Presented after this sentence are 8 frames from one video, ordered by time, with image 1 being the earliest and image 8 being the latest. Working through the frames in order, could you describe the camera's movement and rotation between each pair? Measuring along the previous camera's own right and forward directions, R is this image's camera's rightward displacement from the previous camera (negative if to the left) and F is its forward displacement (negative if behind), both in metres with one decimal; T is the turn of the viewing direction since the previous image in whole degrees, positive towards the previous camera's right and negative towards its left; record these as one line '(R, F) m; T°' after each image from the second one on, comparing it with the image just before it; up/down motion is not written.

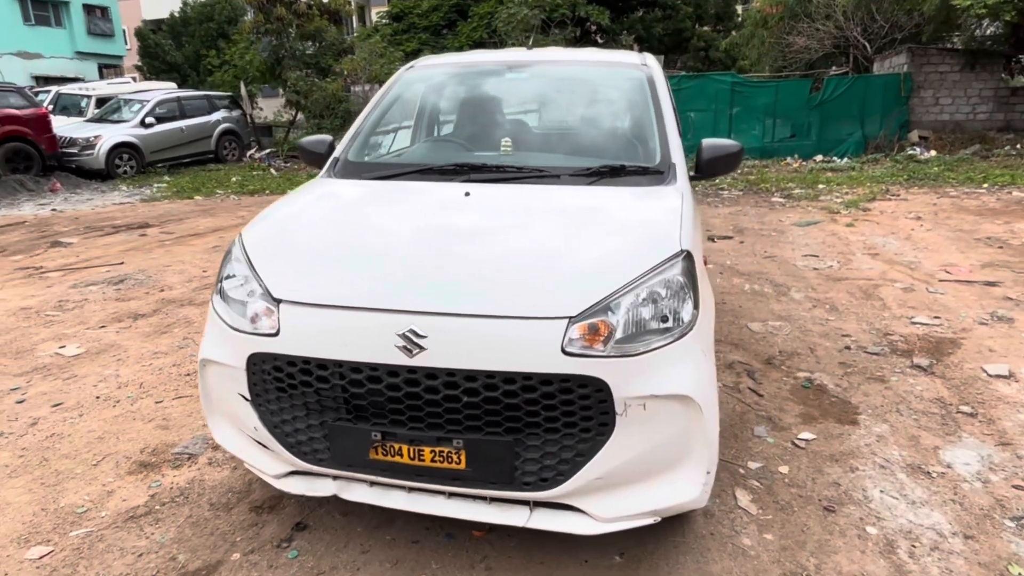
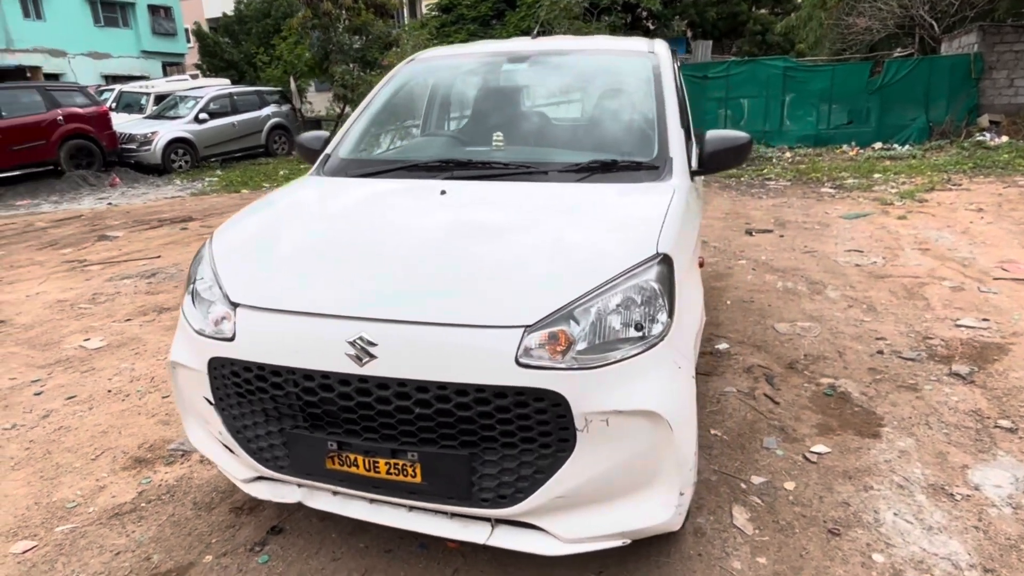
(+0.3, +0.1) m; -5°
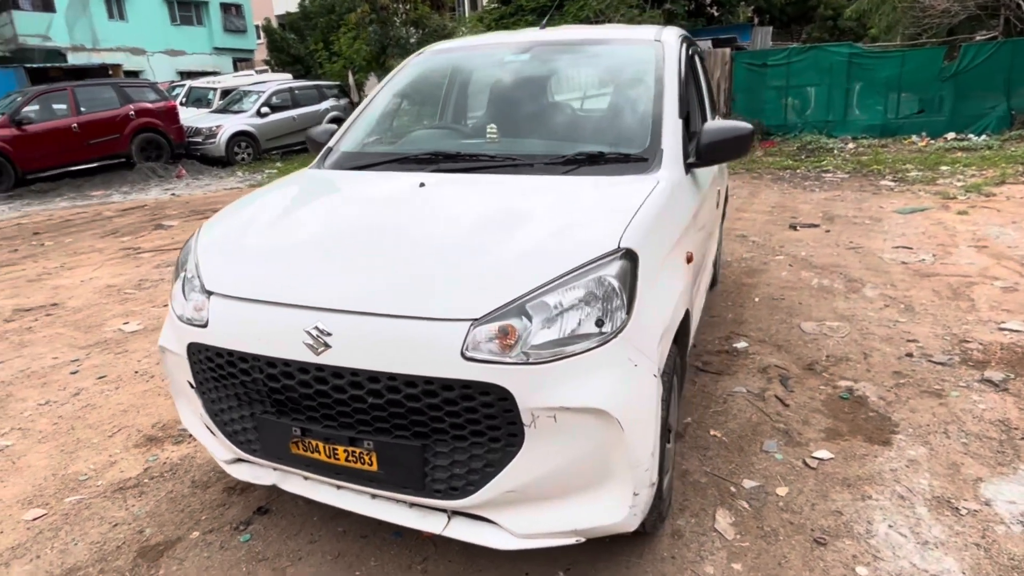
(+0.3, 0.0) m; -5°
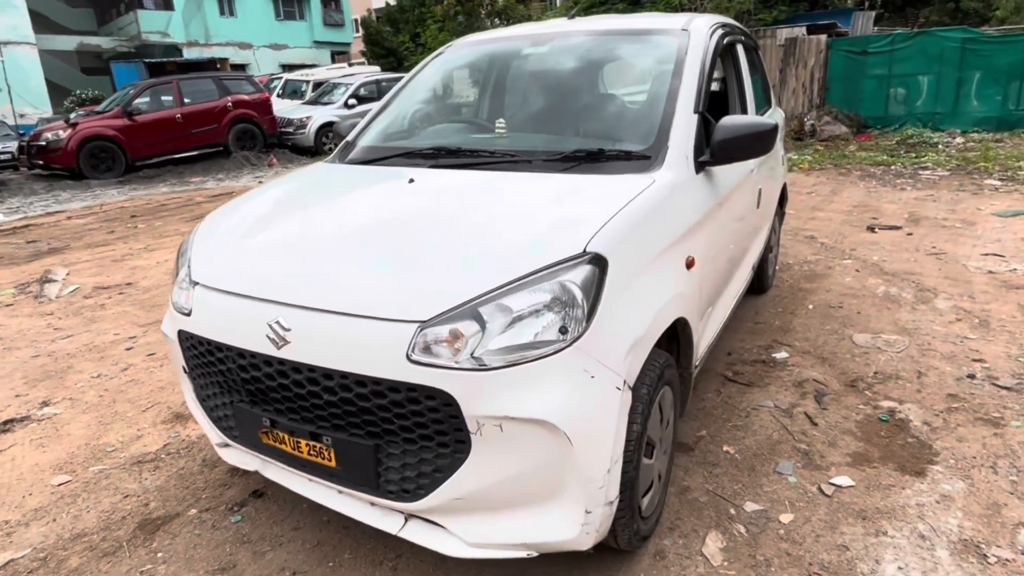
(+0.4, +0.1) m; -8°
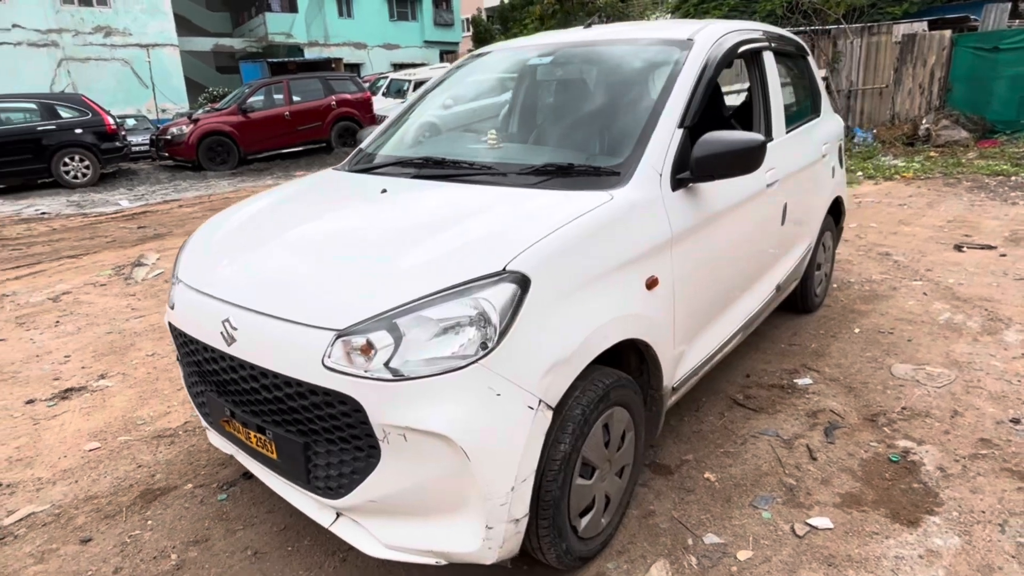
(+0.5, 0.0) m; -9°
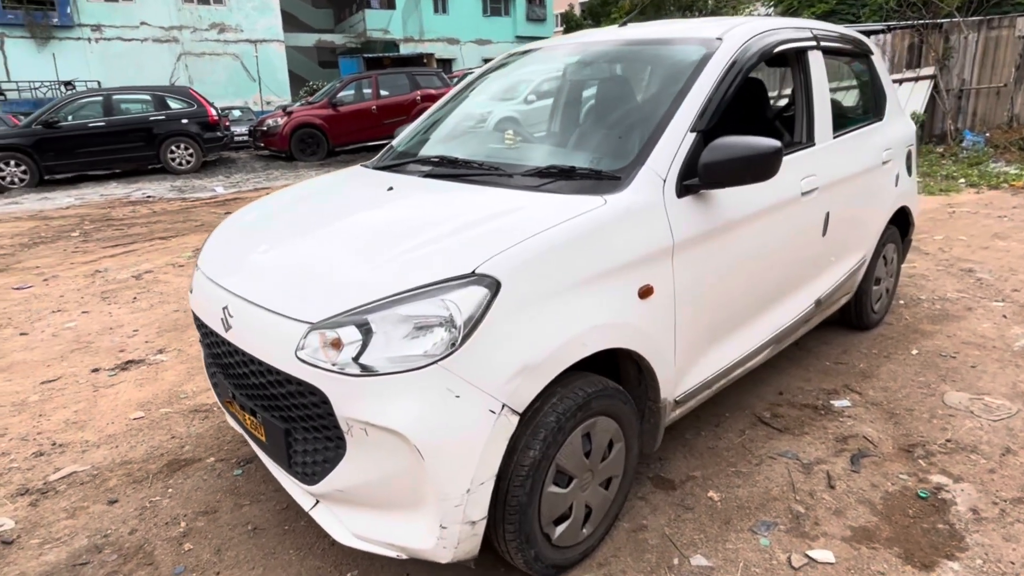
(+0.3, 0.0) m; -8°
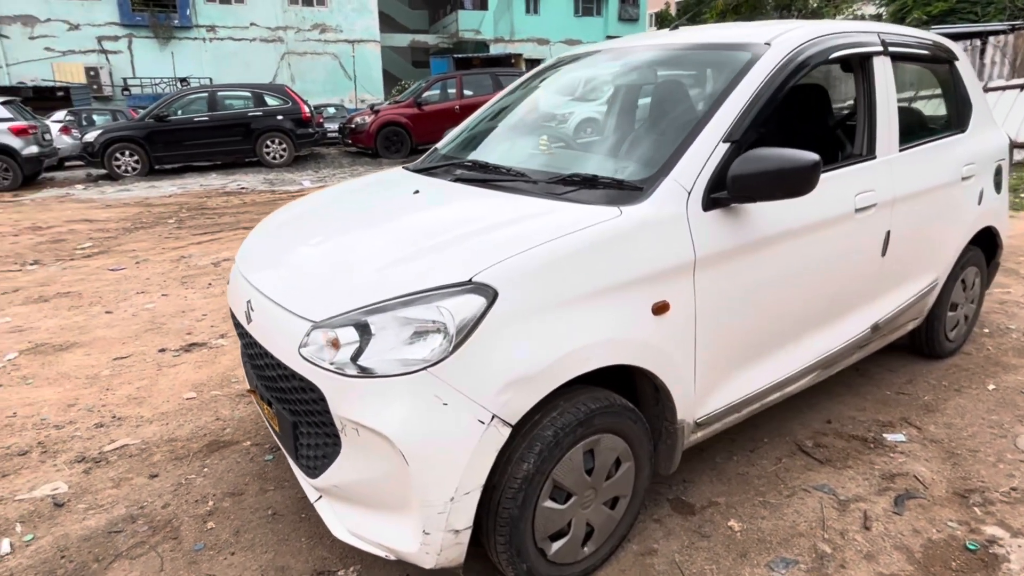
(+0.2, 0.0) m; -7°
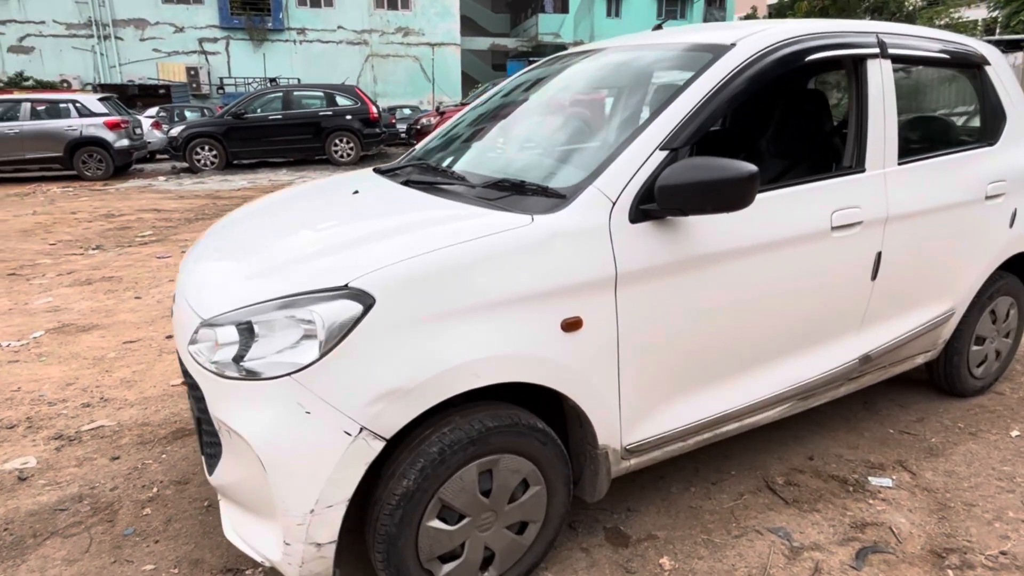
(+0.5, +0.1) m; -7°
